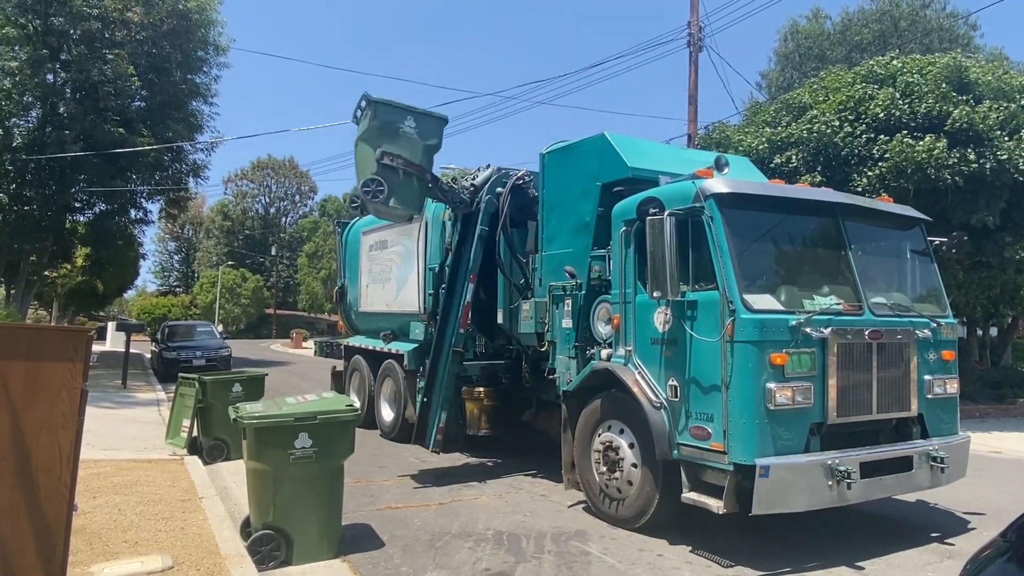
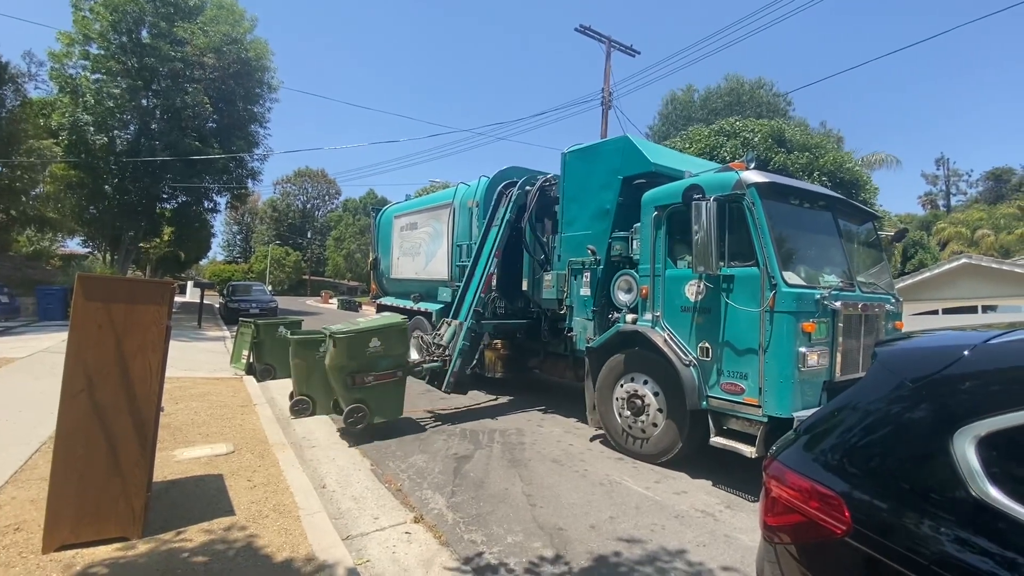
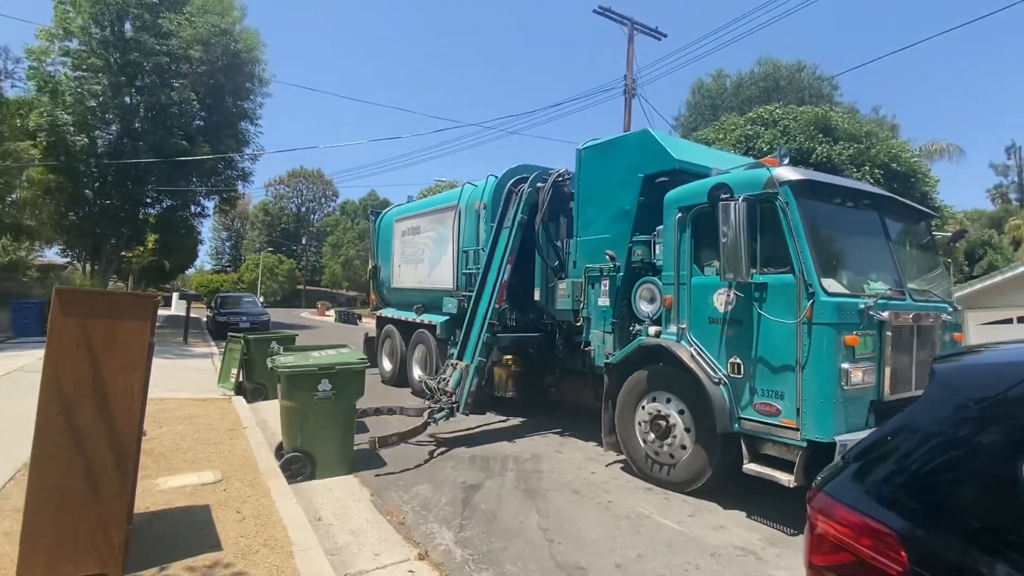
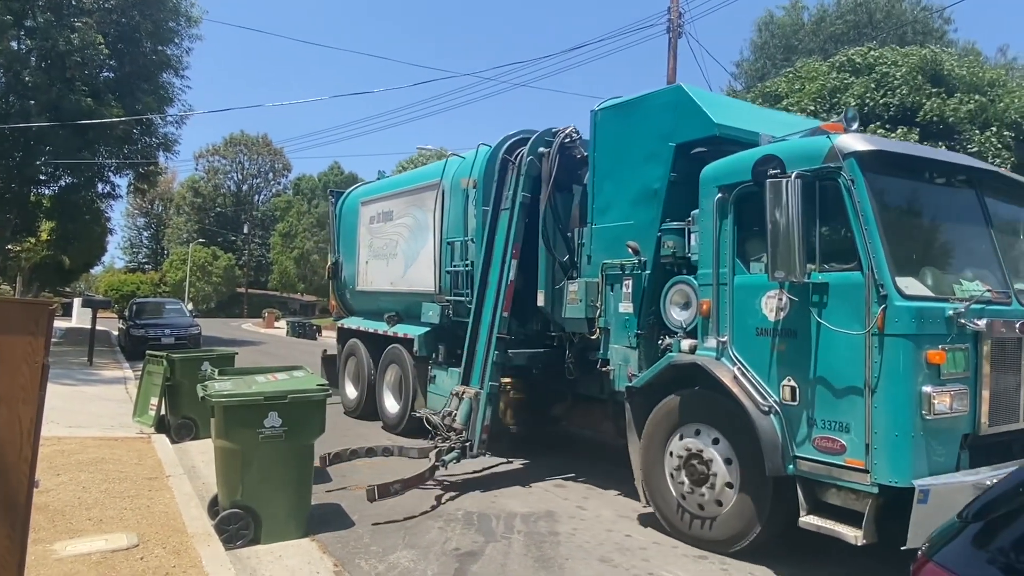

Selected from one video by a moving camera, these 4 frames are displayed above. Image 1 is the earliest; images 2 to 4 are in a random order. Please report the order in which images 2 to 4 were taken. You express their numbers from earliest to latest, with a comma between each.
4, 3, 2
